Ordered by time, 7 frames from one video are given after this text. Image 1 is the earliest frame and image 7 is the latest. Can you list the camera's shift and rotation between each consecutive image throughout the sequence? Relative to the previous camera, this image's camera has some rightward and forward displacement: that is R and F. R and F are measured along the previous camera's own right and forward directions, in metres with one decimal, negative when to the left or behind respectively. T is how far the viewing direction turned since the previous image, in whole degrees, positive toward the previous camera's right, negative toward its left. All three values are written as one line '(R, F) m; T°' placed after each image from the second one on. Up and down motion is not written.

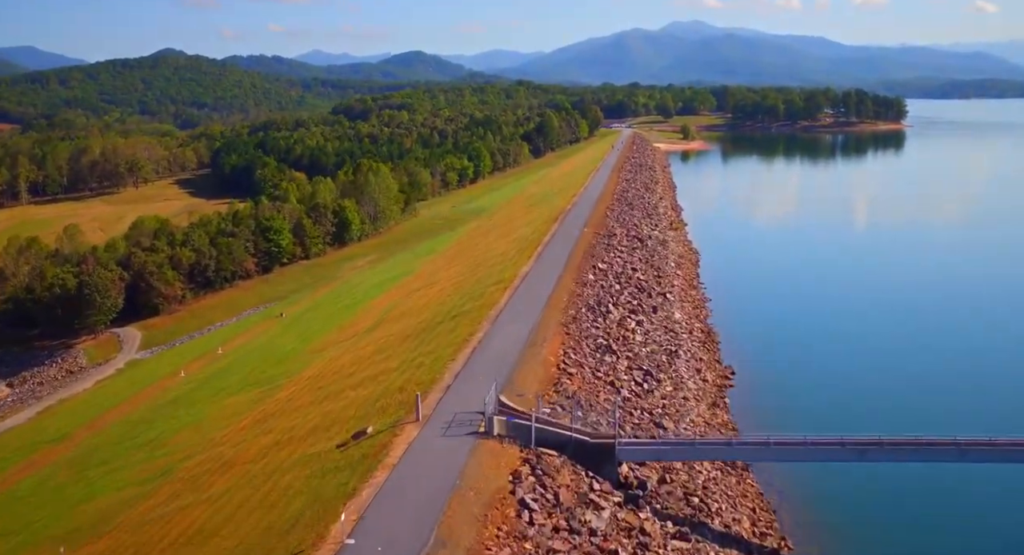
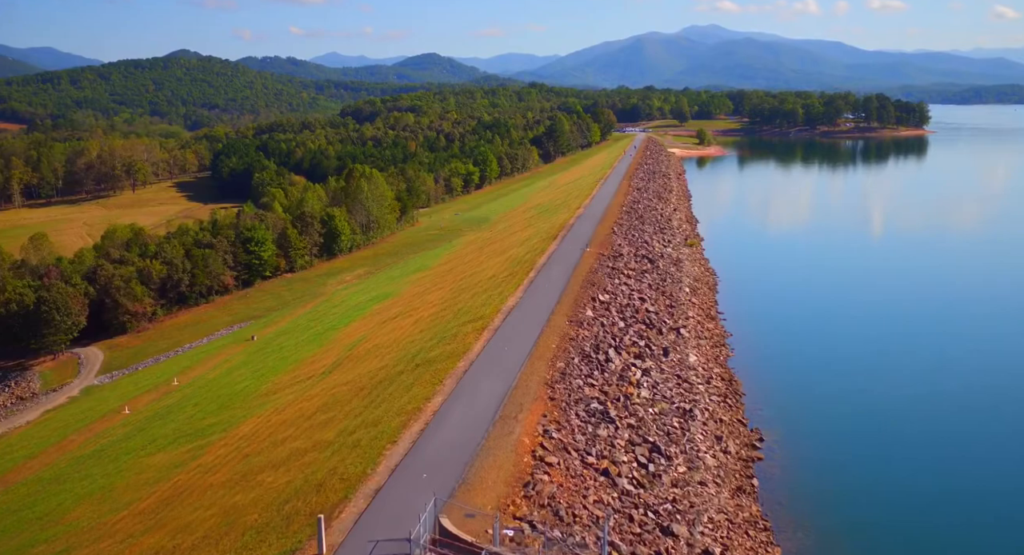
(+0.8, +4.5) m; -1°
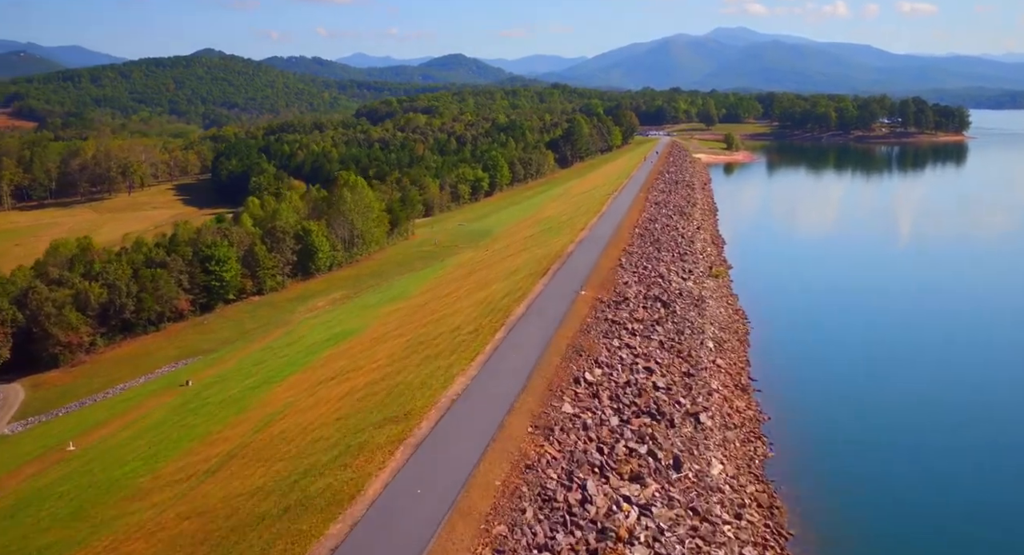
(+1.5, +7.1) m; -2°
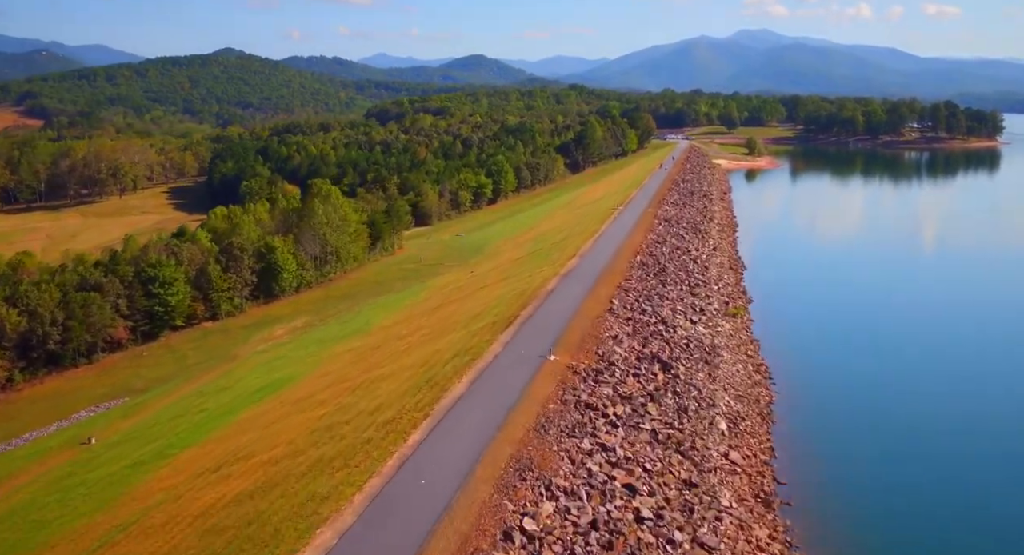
(+1.6, +6.1) m; -1°
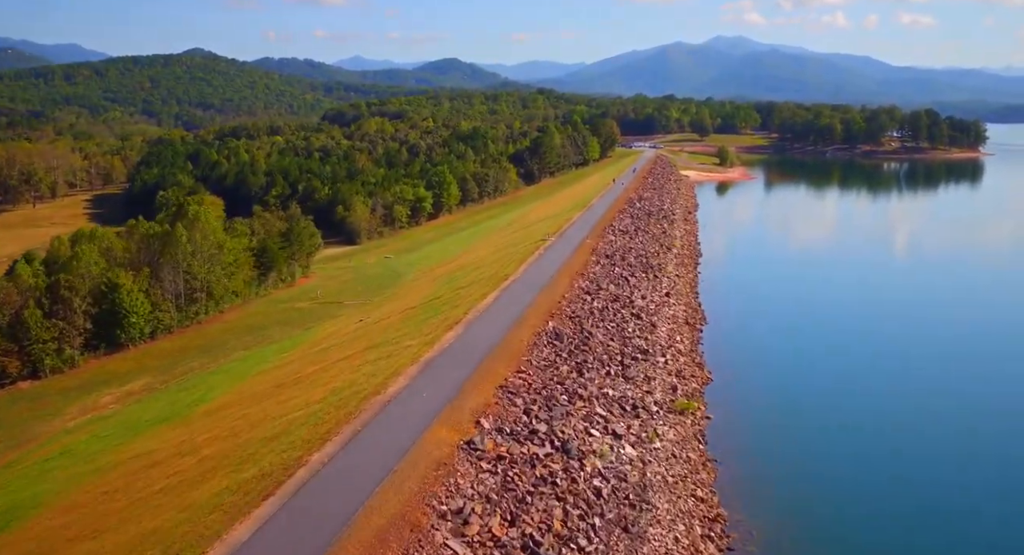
(+2.9, +8.9) m; +2°
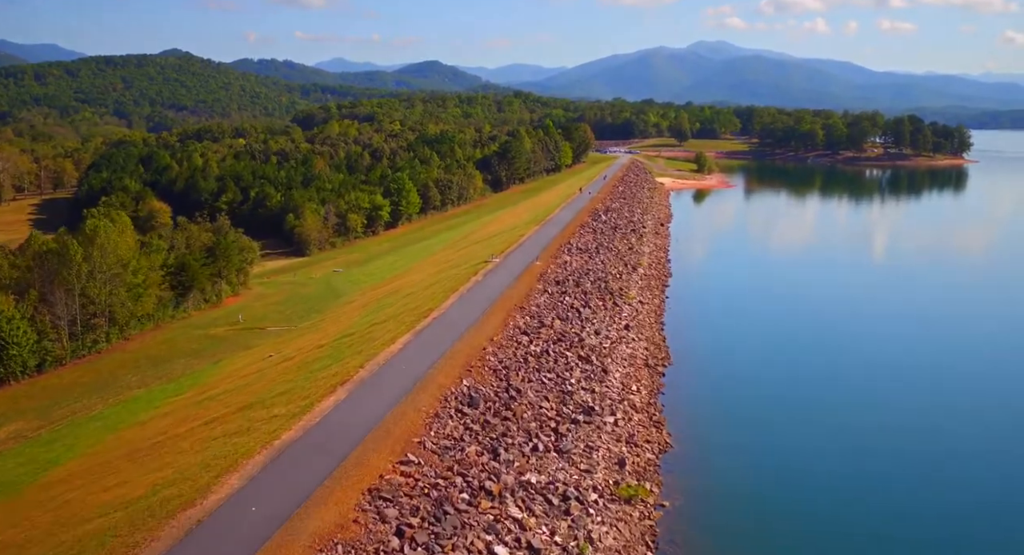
(+1.6, +4.5) m; +1°
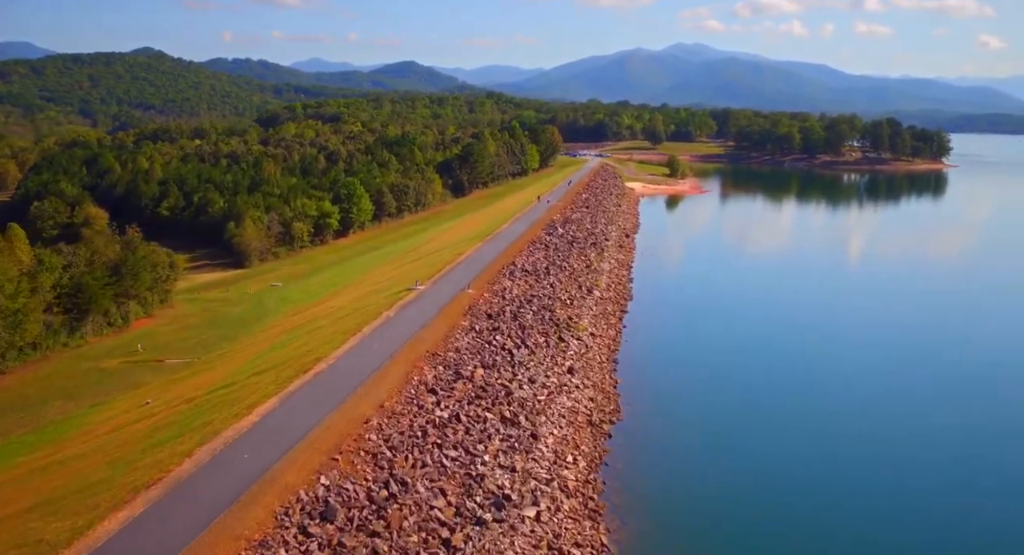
(+1.5, +4.4) m; +1°
